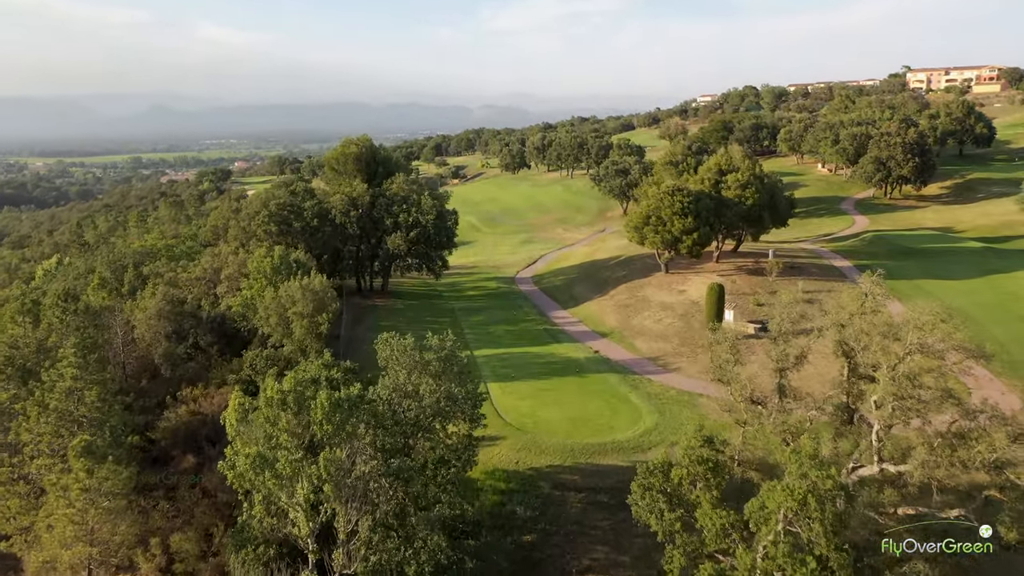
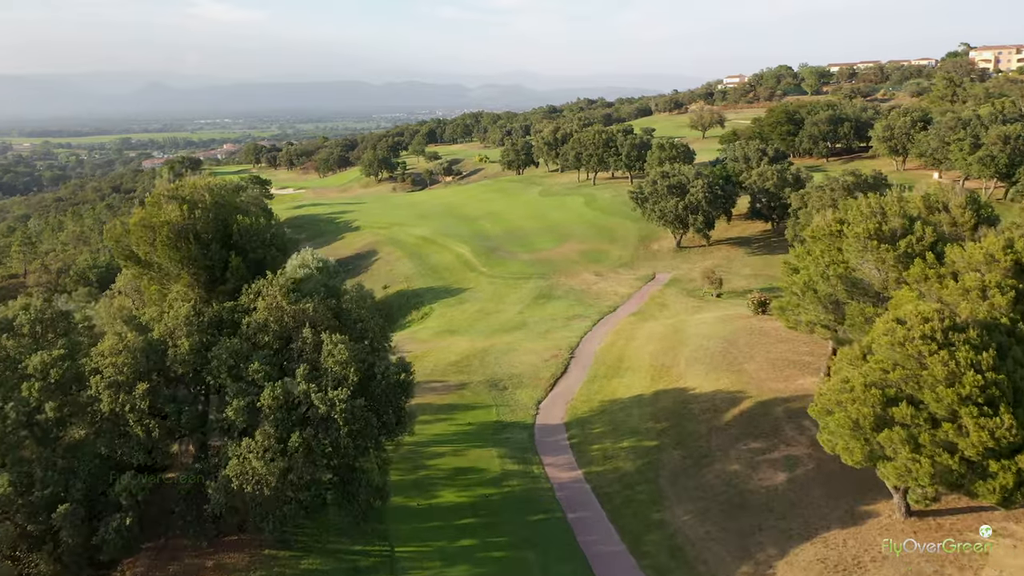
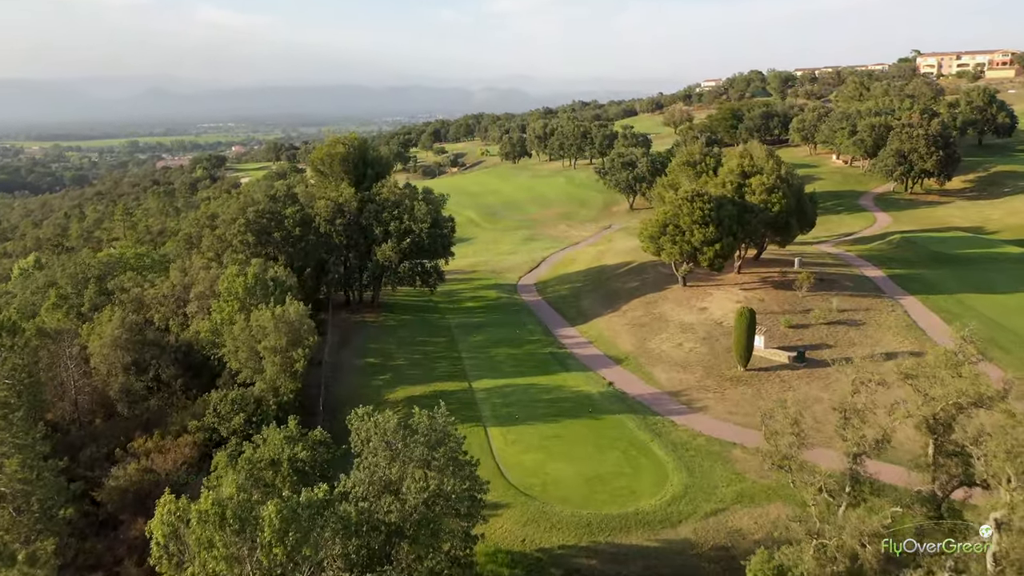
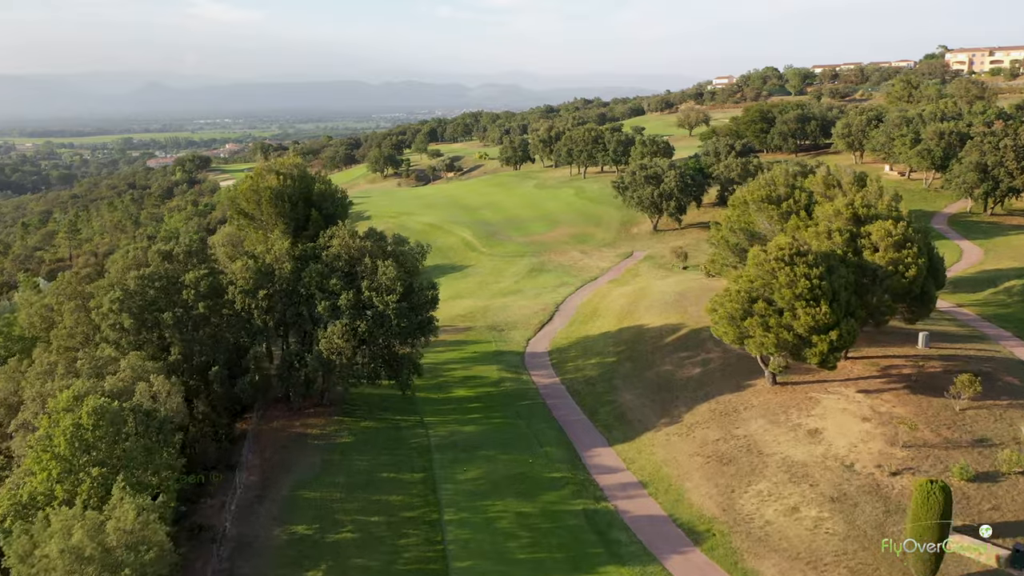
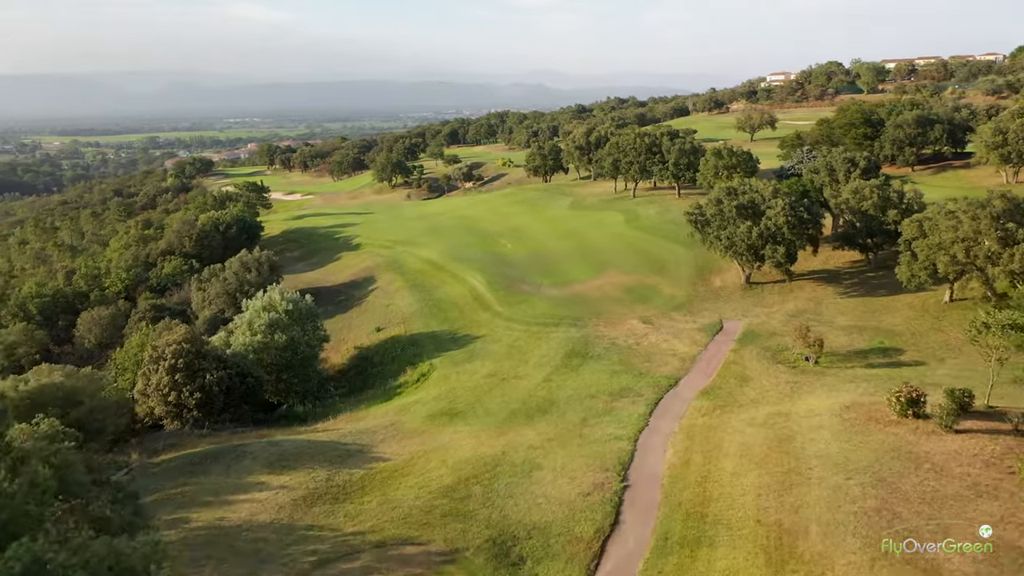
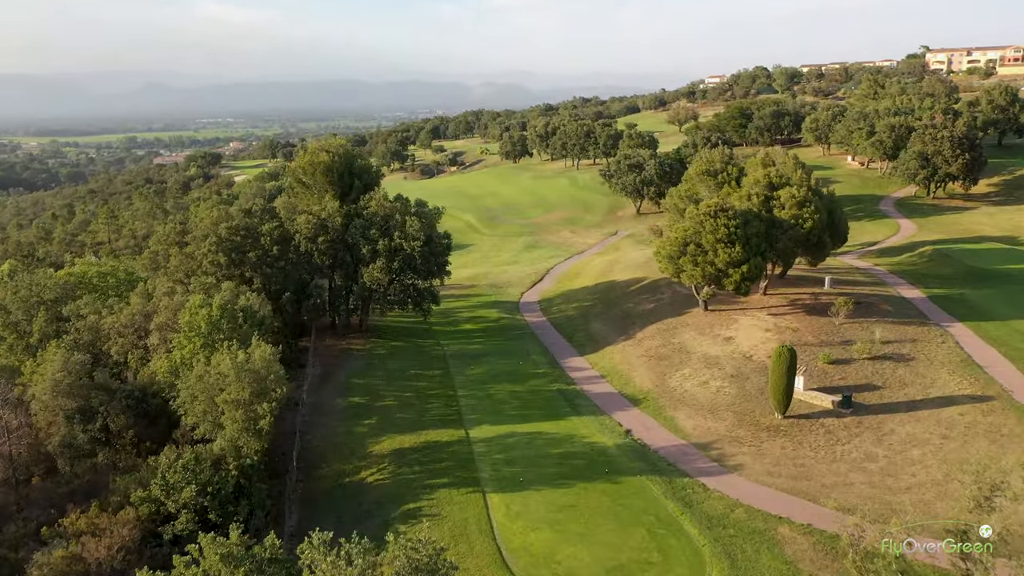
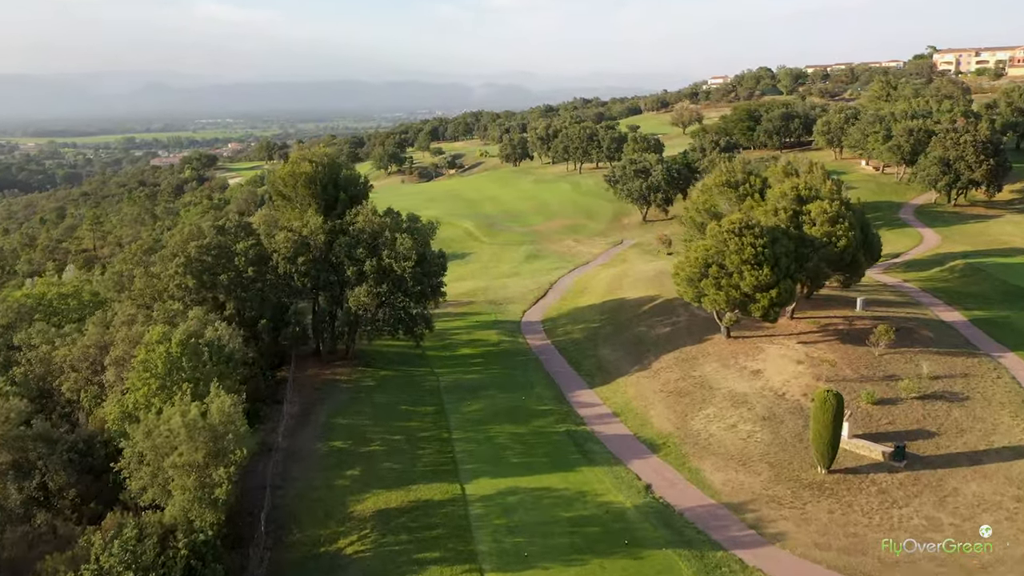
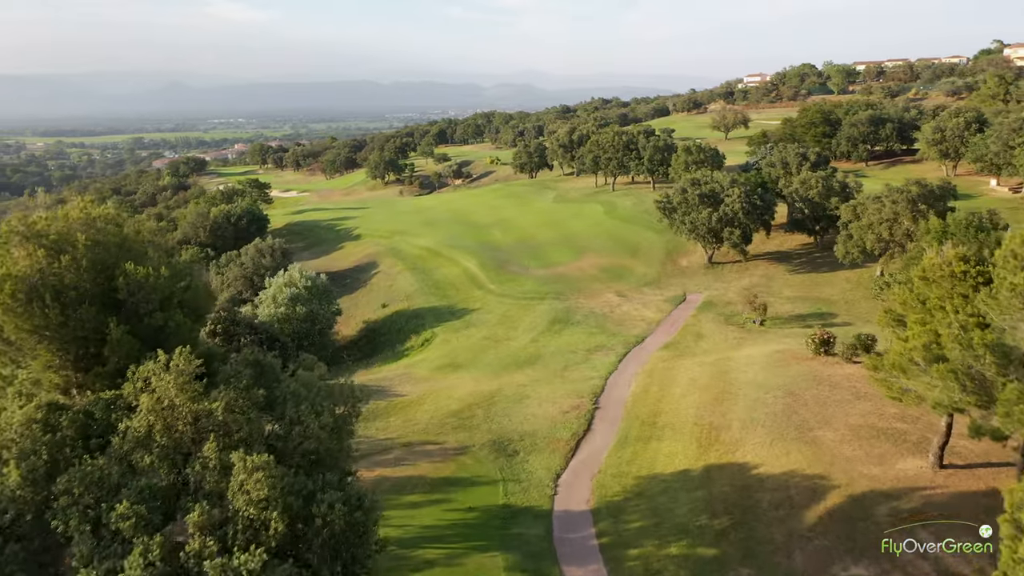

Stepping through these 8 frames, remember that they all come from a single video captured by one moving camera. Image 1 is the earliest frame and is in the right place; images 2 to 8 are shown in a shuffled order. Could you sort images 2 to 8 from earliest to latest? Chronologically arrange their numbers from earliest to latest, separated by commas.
3, 6, 7, 4, 2, 8, 5
